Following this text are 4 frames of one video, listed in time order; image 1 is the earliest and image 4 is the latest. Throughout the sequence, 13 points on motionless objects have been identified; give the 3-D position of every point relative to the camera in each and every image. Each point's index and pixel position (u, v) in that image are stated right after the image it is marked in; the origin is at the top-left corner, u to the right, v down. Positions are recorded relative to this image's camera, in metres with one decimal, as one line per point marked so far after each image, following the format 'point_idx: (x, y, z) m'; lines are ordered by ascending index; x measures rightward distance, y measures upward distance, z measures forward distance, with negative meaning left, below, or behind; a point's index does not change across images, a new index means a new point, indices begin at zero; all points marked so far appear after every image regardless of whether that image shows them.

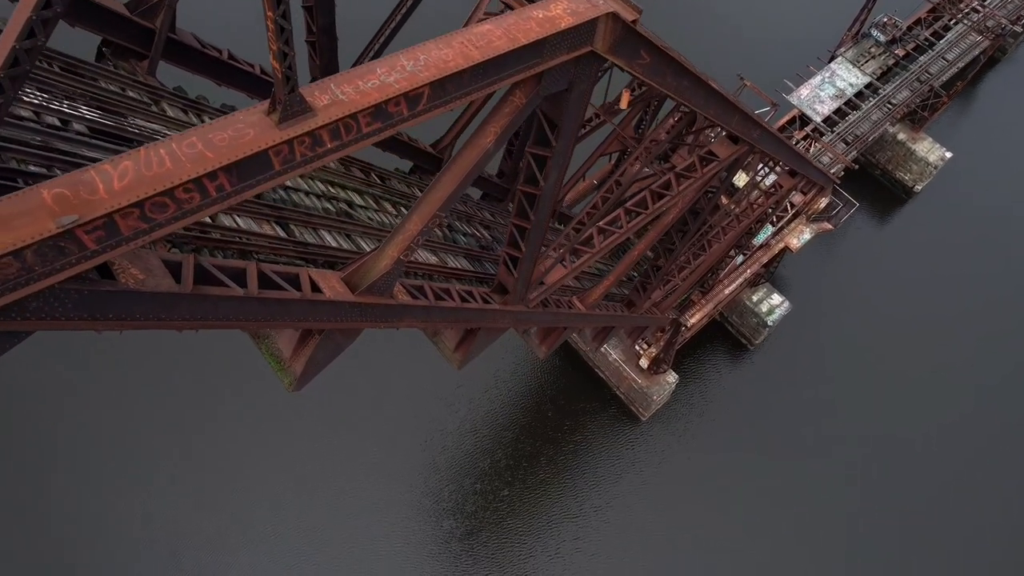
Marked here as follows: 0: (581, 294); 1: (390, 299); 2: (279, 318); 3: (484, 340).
0: (+1.5, -0.1, +13.9) m
1: (-1.4, -0.1, +7.2) m
2: (-2.3, -0.3, +6.2) m
3: (-0.5, -0.8, +10.4) m
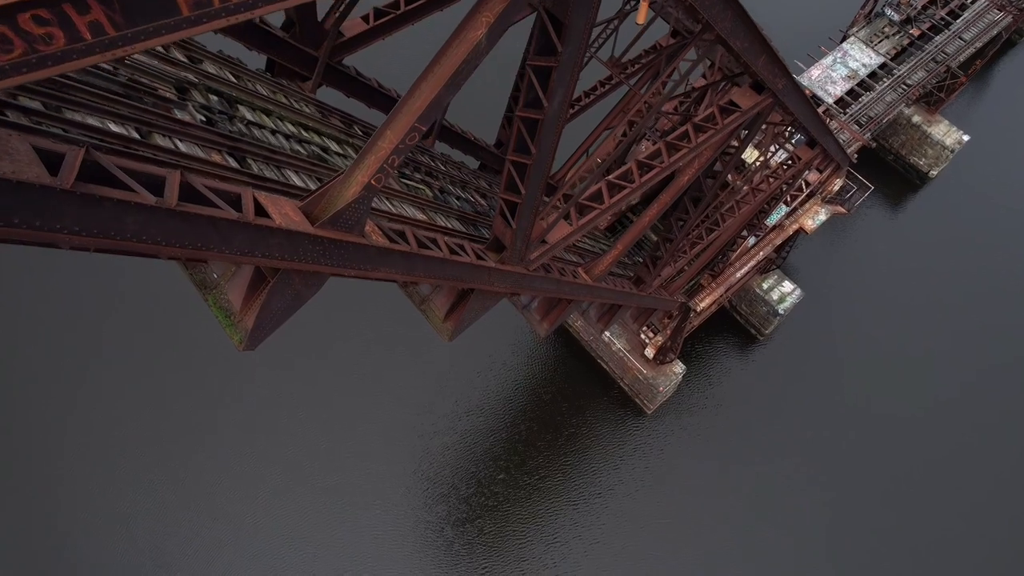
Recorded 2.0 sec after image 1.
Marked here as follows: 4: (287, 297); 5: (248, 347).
0: (+1.5, +0.5, +12.7) m
1: (-1.4, +0.5, +5.9) m
2: (-2.3, +0.3, +5.0) m
3: (-0.5, -0.3, +9.1) m
4: (-2.2, 0.0, +6.1) m
5: (-2.7, -0.6, +6.3) m
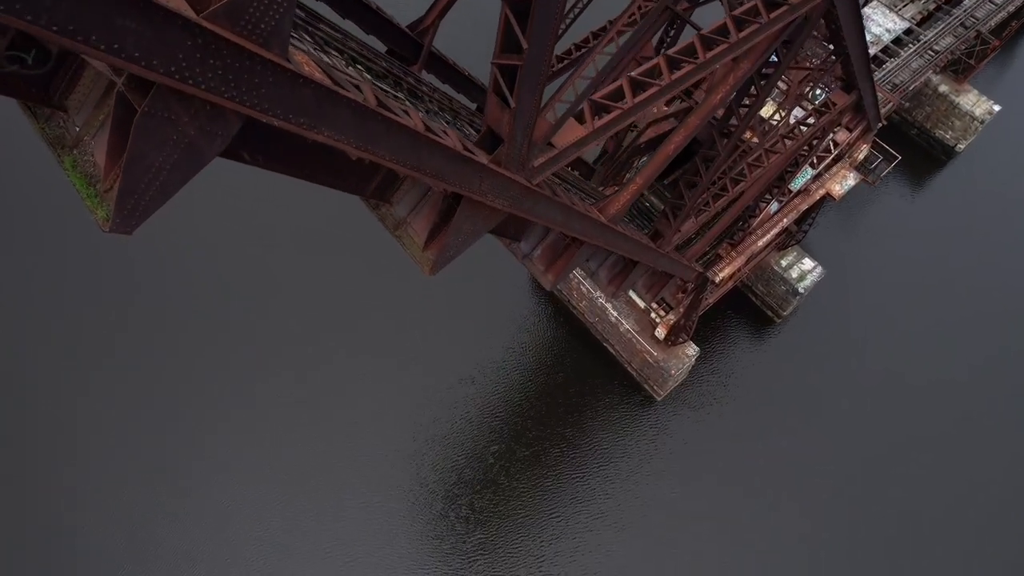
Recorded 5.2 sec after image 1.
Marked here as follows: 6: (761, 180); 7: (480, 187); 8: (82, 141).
0: (+1.5, +1.4, +10.8) m
1: (-1.4, +1.4, +4.0) m
2: (-2.3, +1.3, +3.0) m
3: (-0.5, +0.7, +7.2) m
4: (-2.2, +0.9, +4.2) m
5: (-2.7, +0.4, +4.4) m
6: (+6.3, +2.7, +16.2) m
7: (-0.3, +1.1, +6.7) m
8: (-3.2, +1.1, +4.8) m
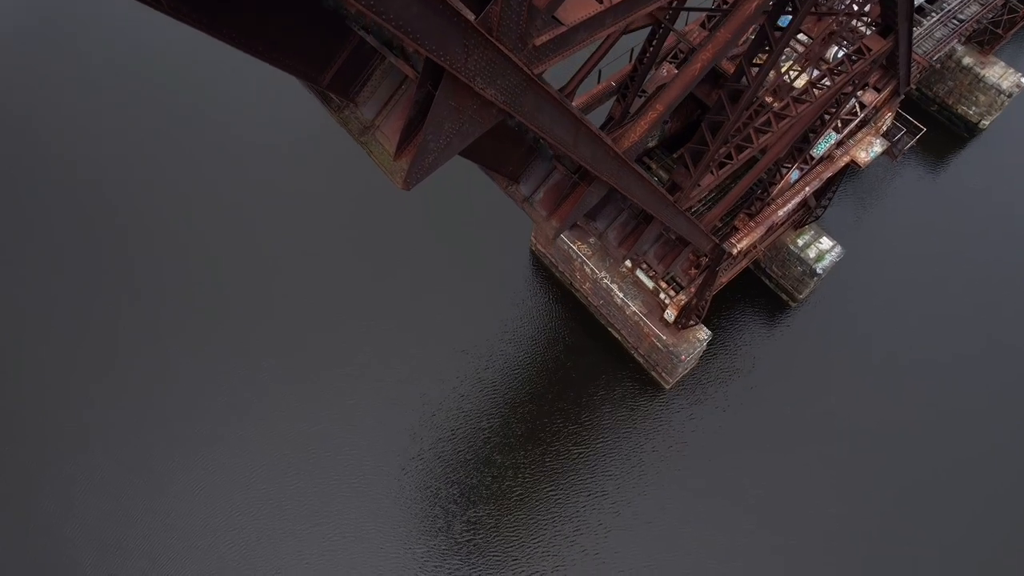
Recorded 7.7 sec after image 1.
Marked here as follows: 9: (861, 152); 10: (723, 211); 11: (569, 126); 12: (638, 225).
0: (+1.4, +2.1, +9.2) m
1: (-1.5, +2.2, +2.5) m
2: (-2.4, +2.0, +1.5) m
3: (-0.6, +1.4, +5.6) m
4: (-2.3, +1.7, +2.6) m
5: (-2.8, +1.1, +2.8) m
6: (+6.3, +3.5, +14.7) m
7: (-0.4, +1.8, +5.1) m
8: (-3.3, +1.9, +3.2) m
9: (+10.5, +4.0, +19.1) m
10: (+5.2, +1.9, +15.5) m
11: (+0.7, +1.8, +7.0) m
12: (+2.7, +1.3, +13.5) m
